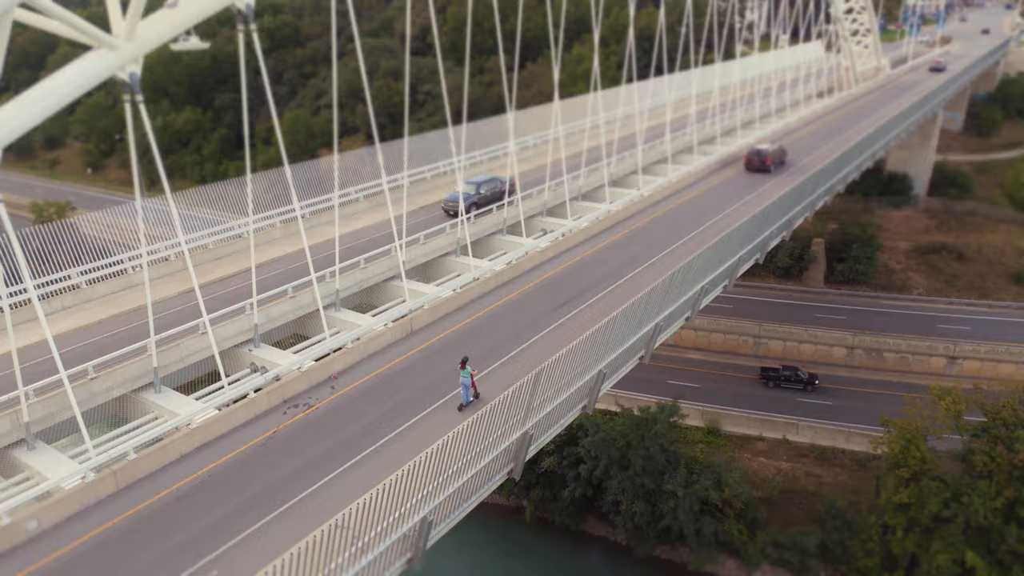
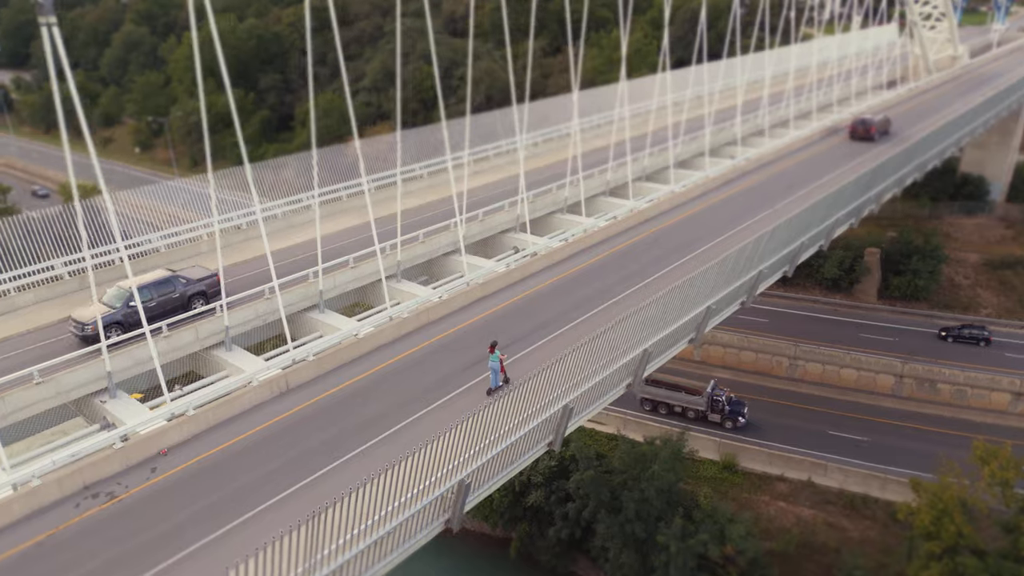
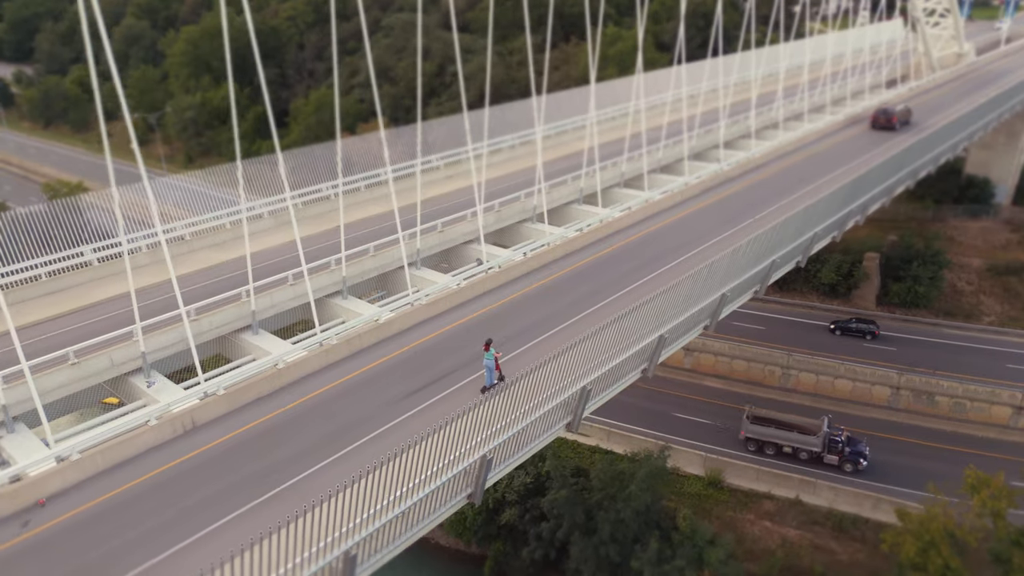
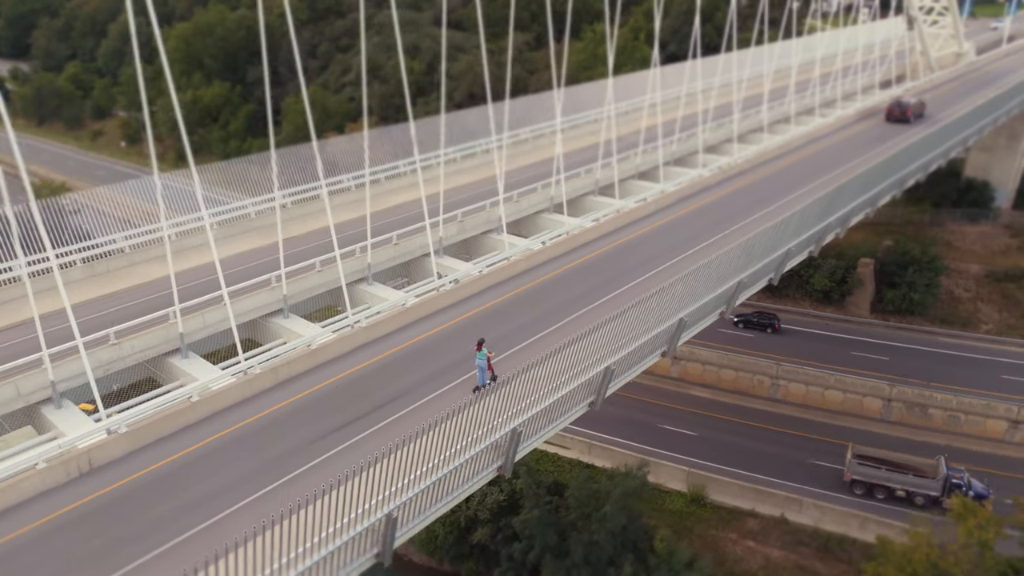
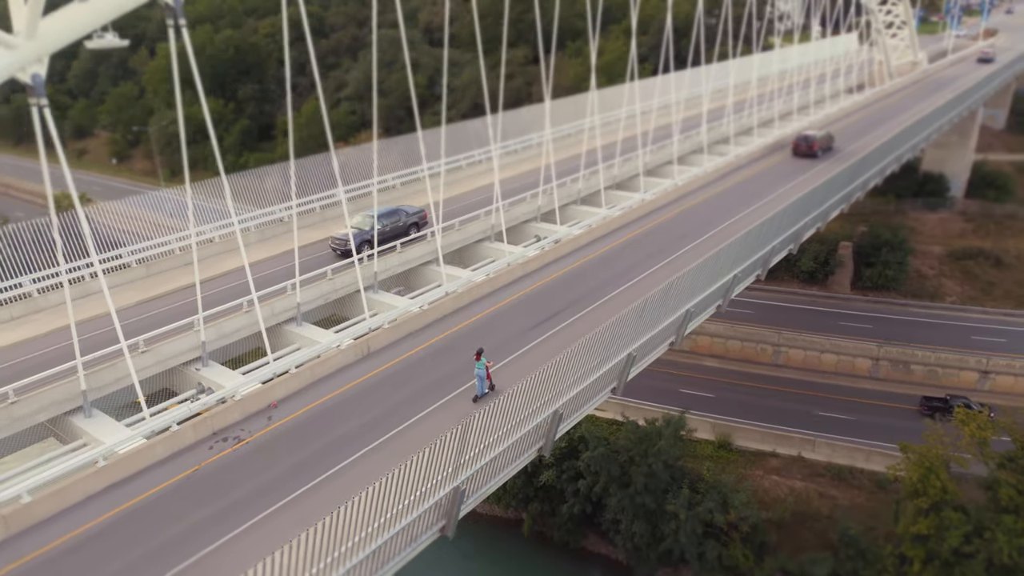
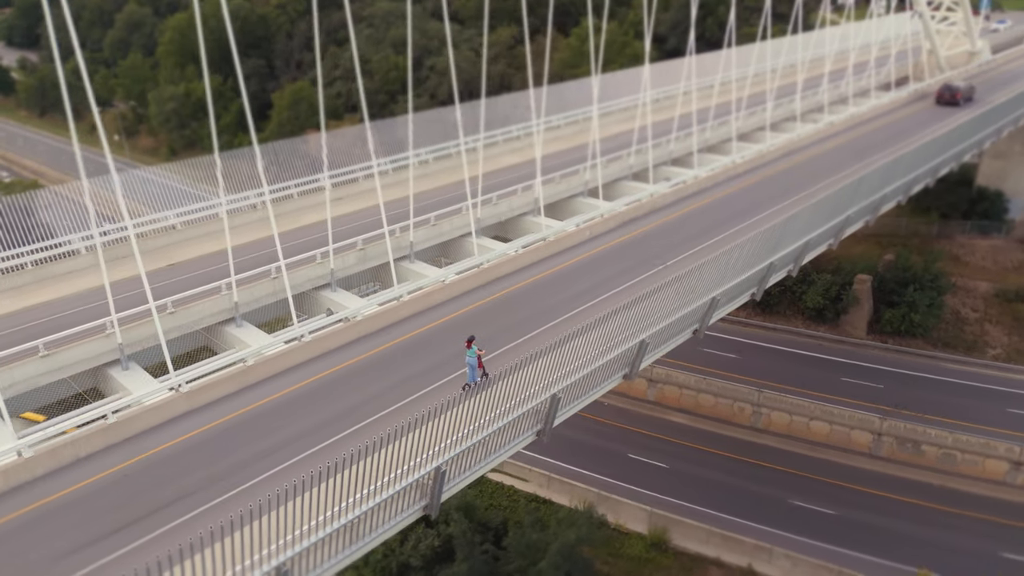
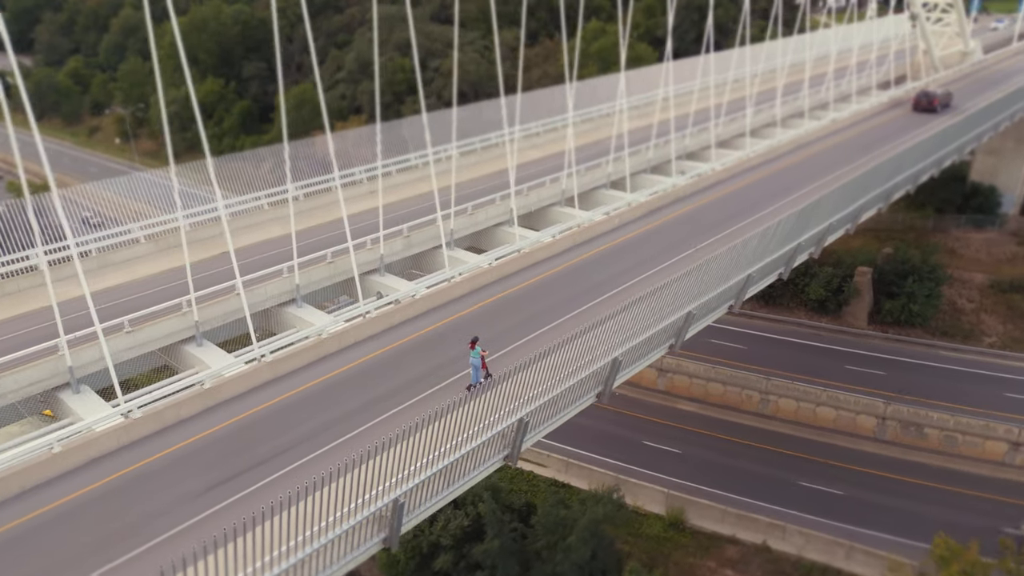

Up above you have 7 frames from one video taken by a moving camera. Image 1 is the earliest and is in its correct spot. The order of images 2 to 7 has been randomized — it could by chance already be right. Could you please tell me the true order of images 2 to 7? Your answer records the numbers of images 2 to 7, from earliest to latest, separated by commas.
5, 2, 3, 4, 7, 6
